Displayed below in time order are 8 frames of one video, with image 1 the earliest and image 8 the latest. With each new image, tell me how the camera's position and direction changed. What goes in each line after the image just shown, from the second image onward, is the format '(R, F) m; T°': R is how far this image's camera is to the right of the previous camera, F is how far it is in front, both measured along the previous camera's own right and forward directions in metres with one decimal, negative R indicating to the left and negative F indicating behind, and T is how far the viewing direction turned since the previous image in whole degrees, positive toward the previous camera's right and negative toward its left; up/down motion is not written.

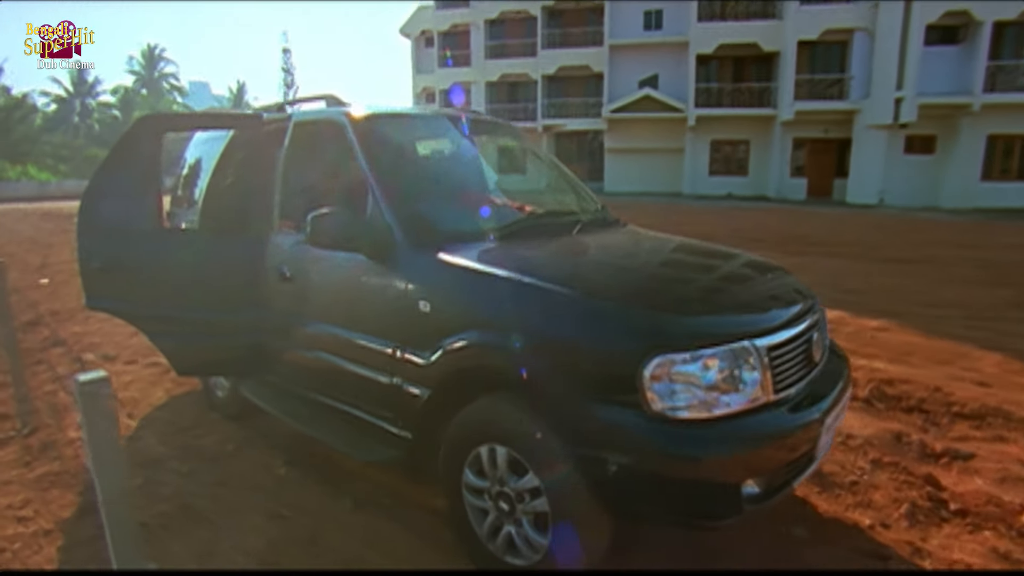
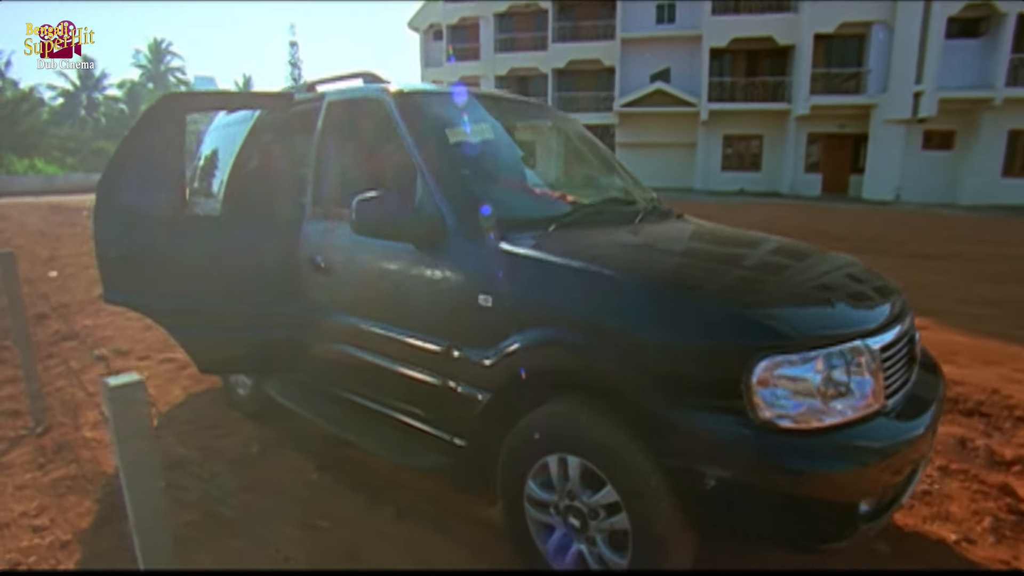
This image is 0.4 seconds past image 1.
(-0.3, +0.3) m; 0°
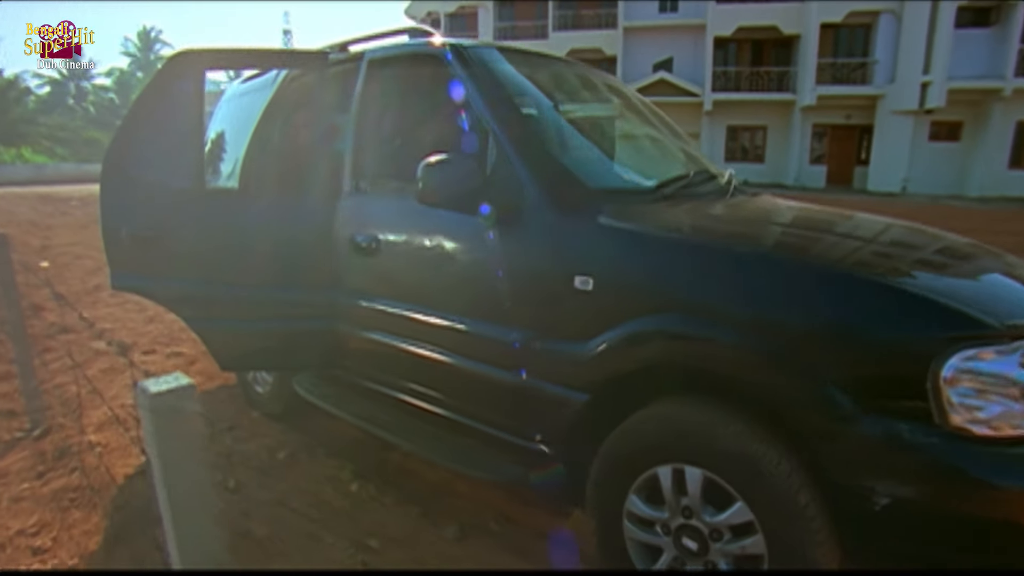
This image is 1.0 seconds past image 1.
(-0.4, +0.4) m; +1°
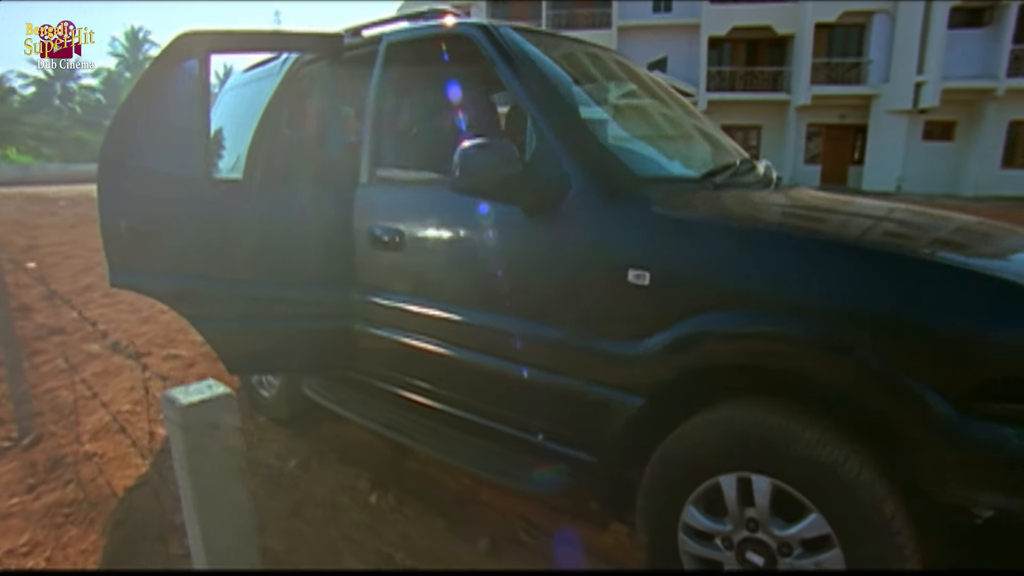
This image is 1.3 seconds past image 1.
(-0.2, +0.2) m; +1°
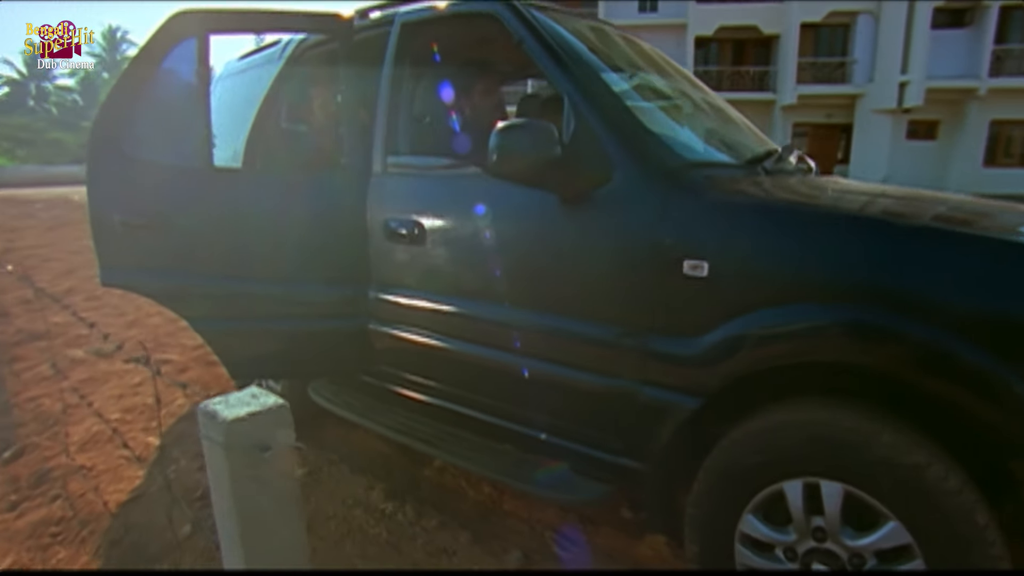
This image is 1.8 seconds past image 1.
(-0.2, +0.2) m; +2°
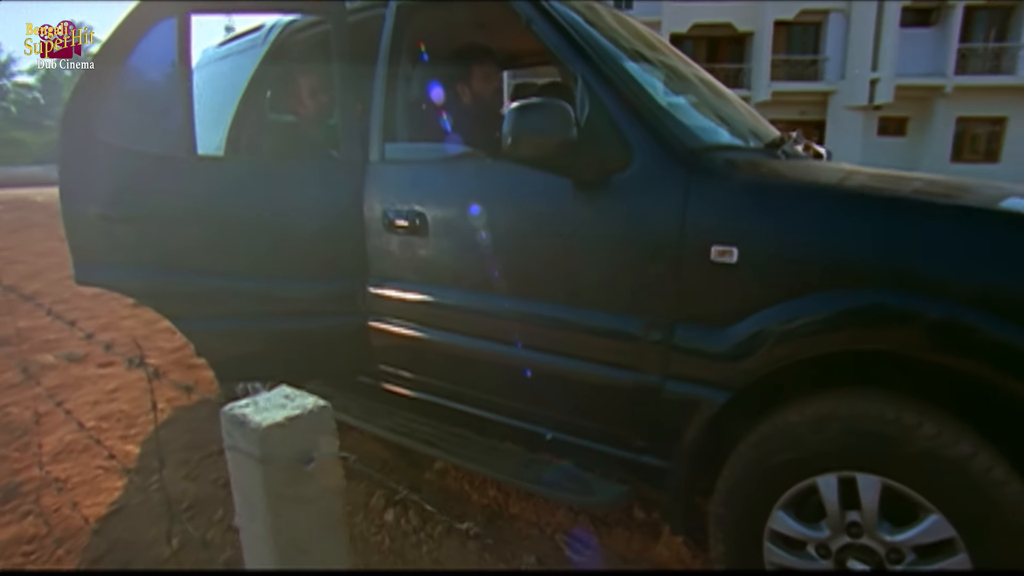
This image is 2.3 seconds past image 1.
(-0.1, +0.1) m; +2°
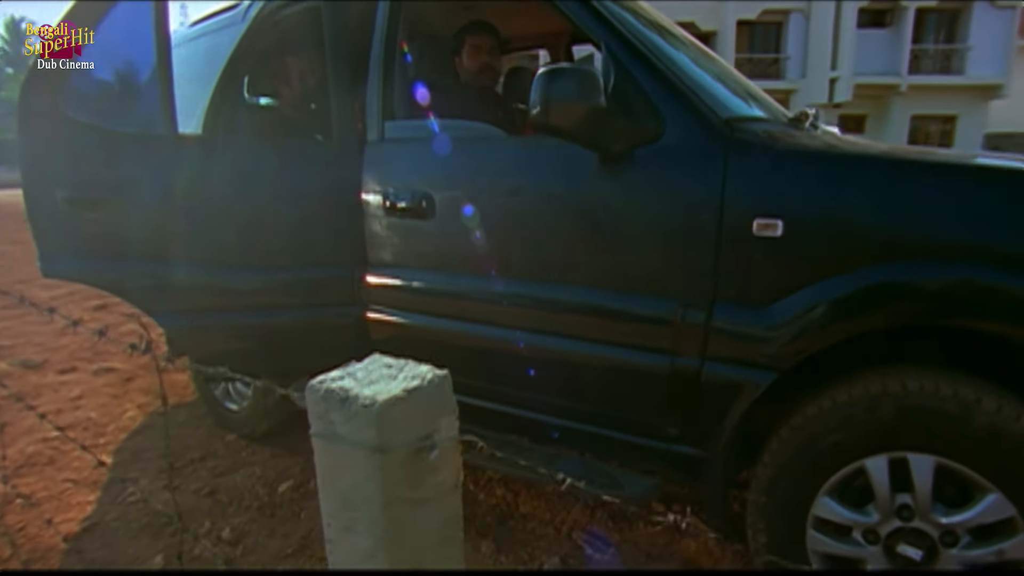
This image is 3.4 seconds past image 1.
(-0.2, +0.2) m; +3°
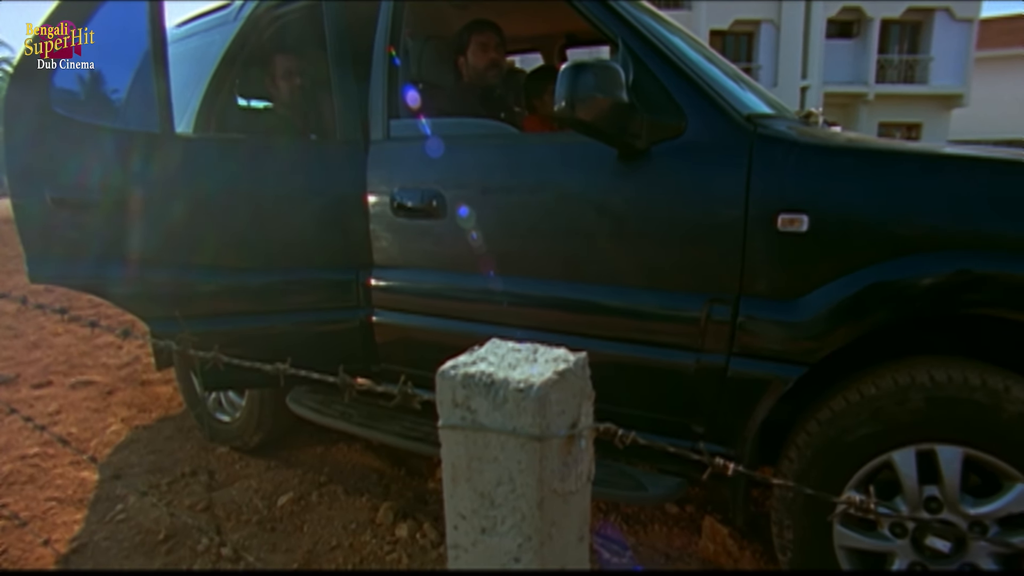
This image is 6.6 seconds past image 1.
(-0.1, +0.1) m; +2°
